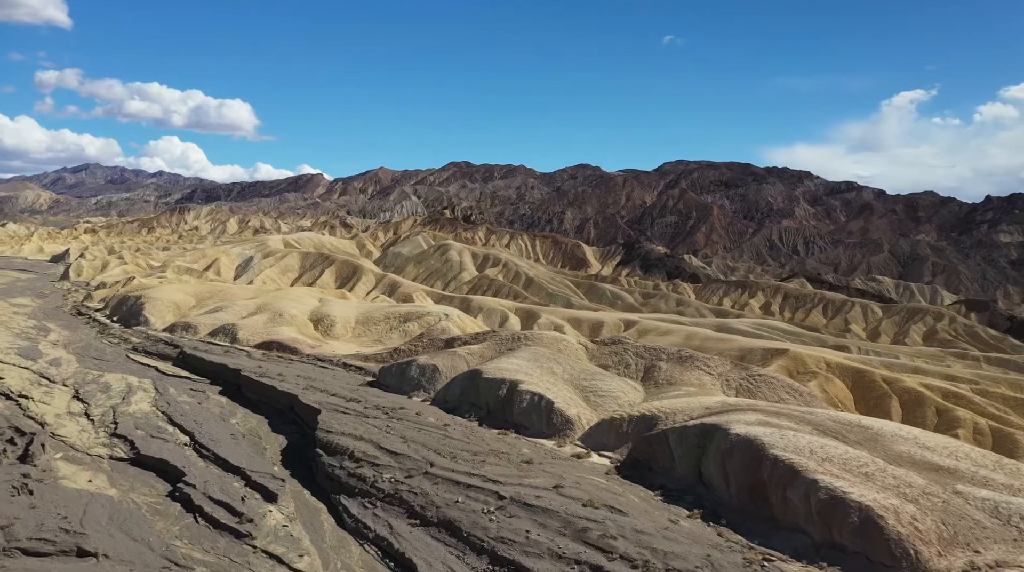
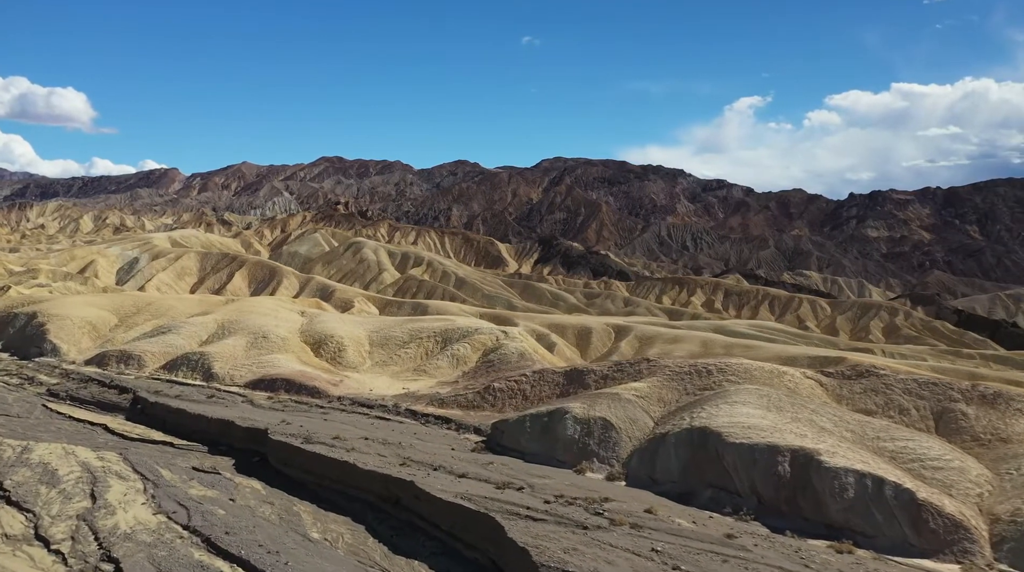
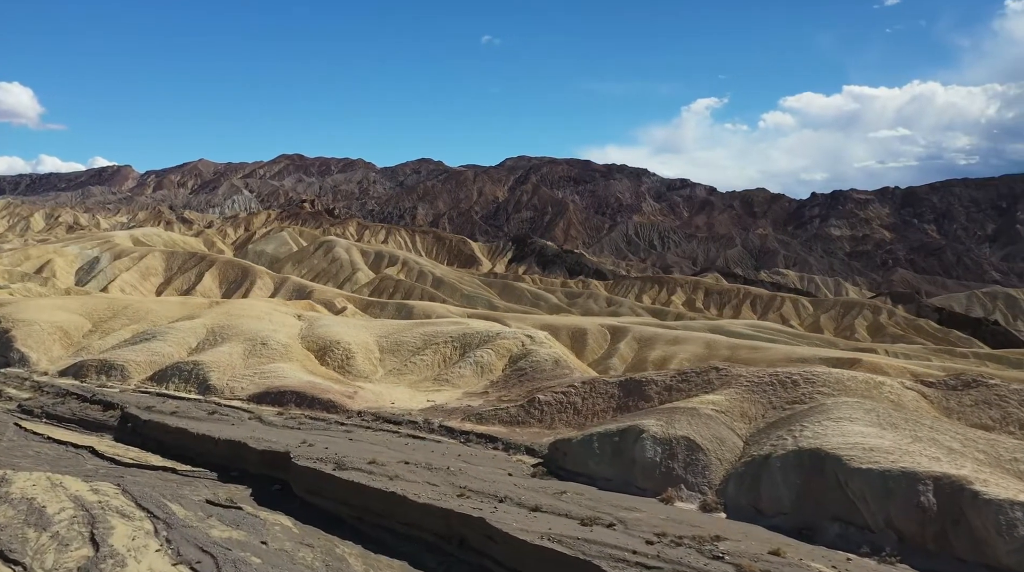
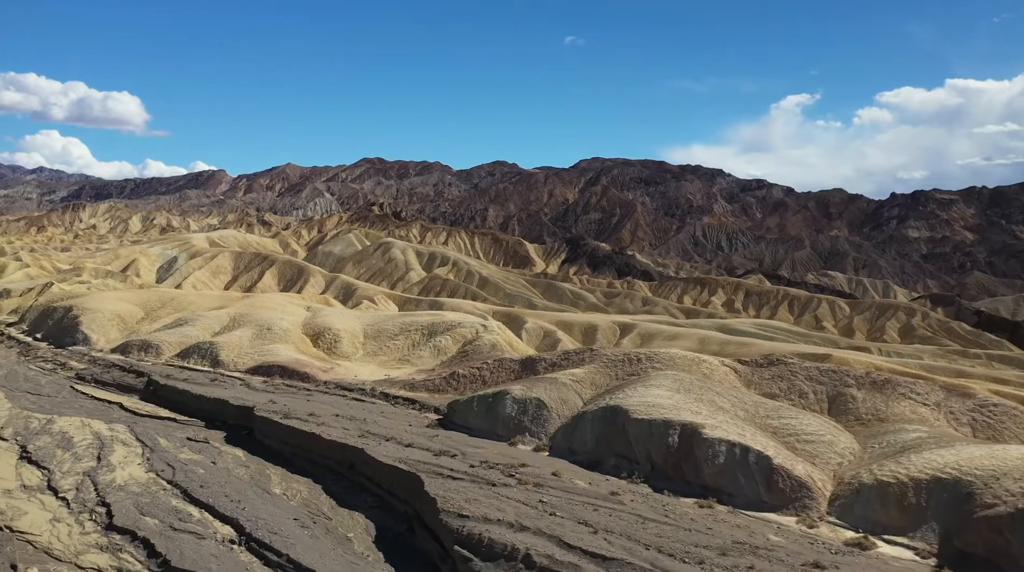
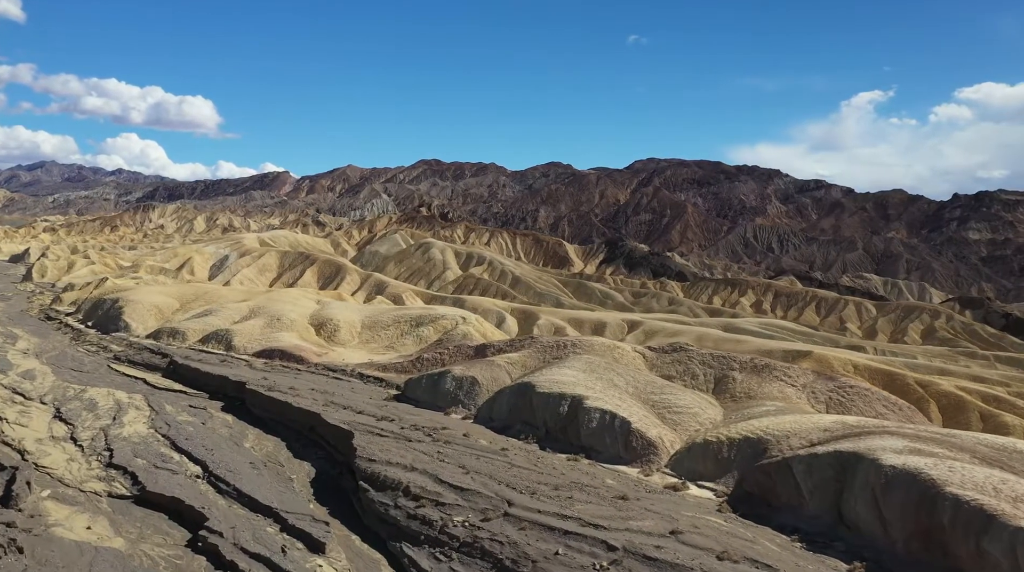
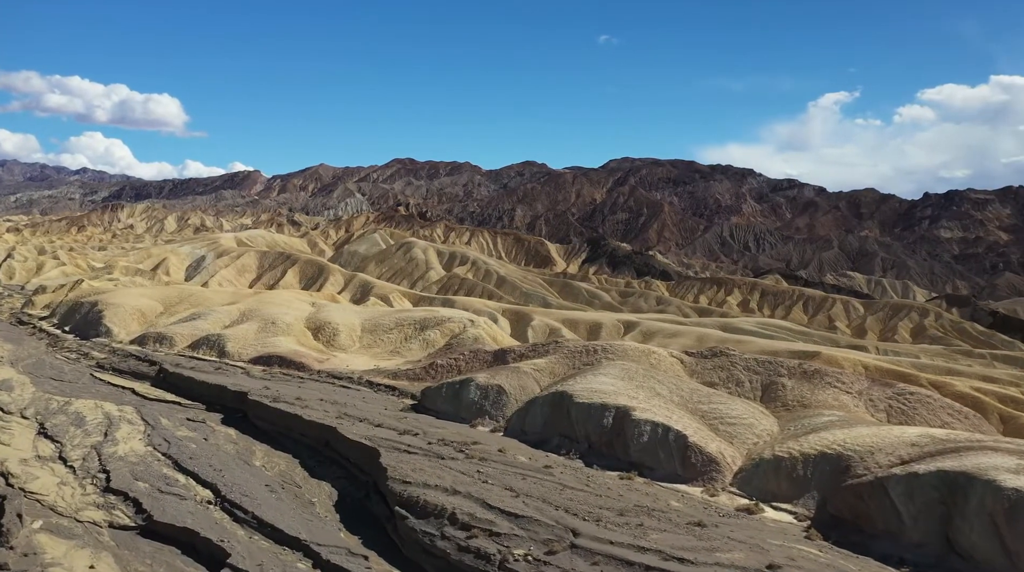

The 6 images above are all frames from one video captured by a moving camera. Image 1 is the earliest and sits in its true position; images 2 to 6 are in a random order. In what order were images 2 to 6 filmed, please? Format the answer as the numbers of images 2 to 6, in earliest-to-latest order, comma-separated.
5, 6, 4, 2, 3
